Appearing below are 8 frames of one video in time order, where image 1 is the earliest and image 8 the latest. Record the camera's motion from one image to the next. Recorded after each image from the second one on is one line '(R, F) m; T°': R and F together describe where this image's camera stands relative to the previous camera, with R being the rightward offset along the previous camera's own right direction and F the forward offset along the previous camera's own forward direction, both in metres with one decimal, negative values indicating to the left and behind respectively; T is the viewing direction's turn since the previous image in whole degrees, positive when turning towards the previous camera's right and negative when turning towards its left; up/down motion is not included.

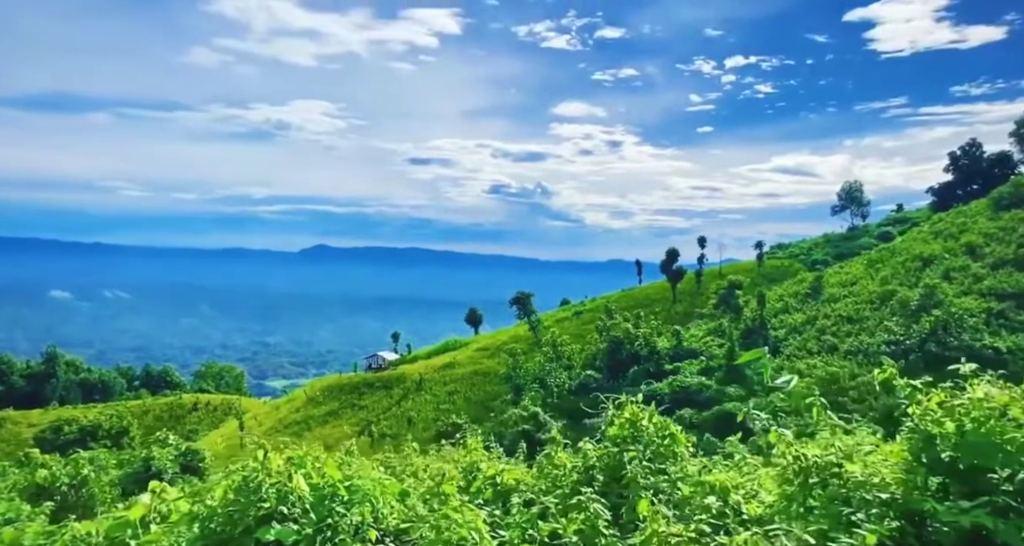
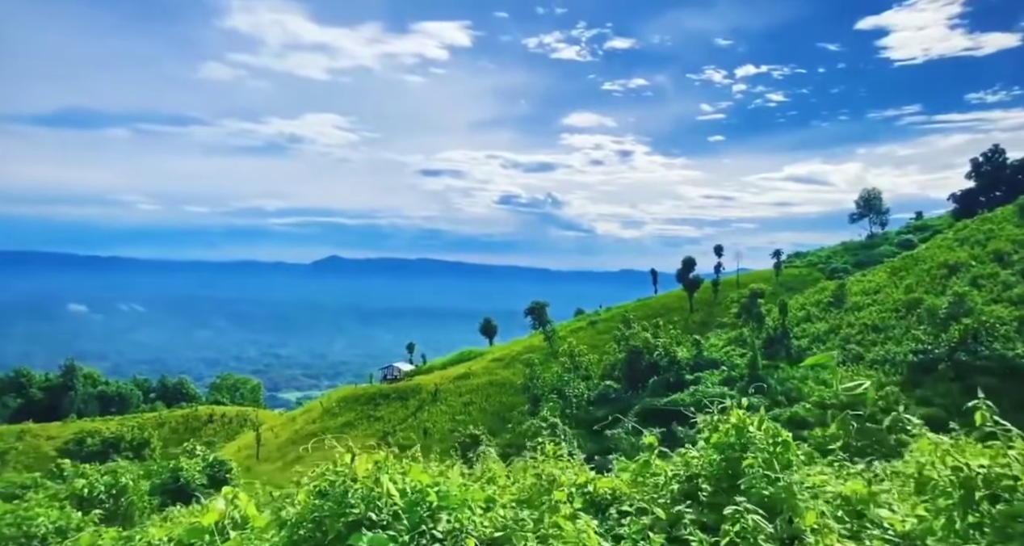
(-0.9, +0.2) m; 0°
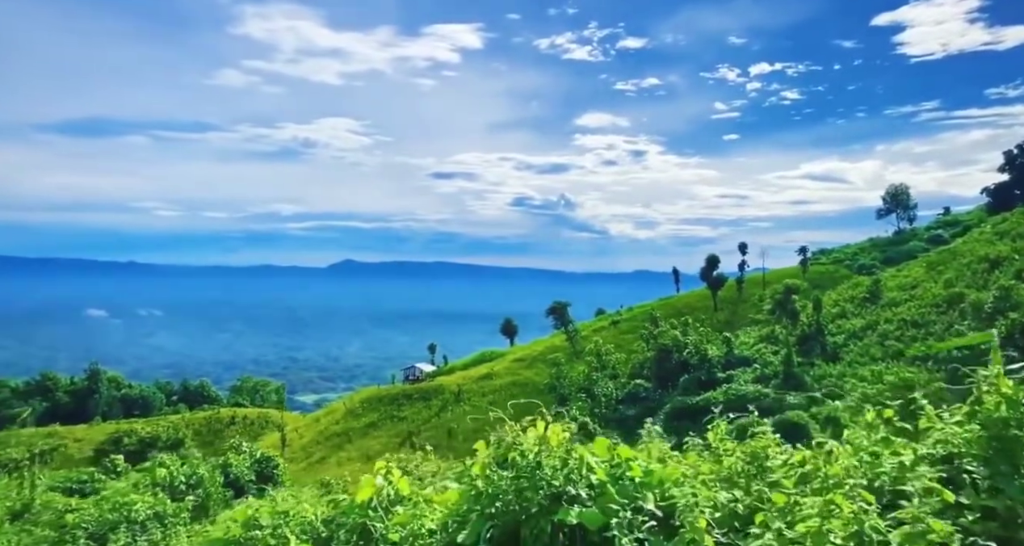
(-1.9, +0.3) m; 0°
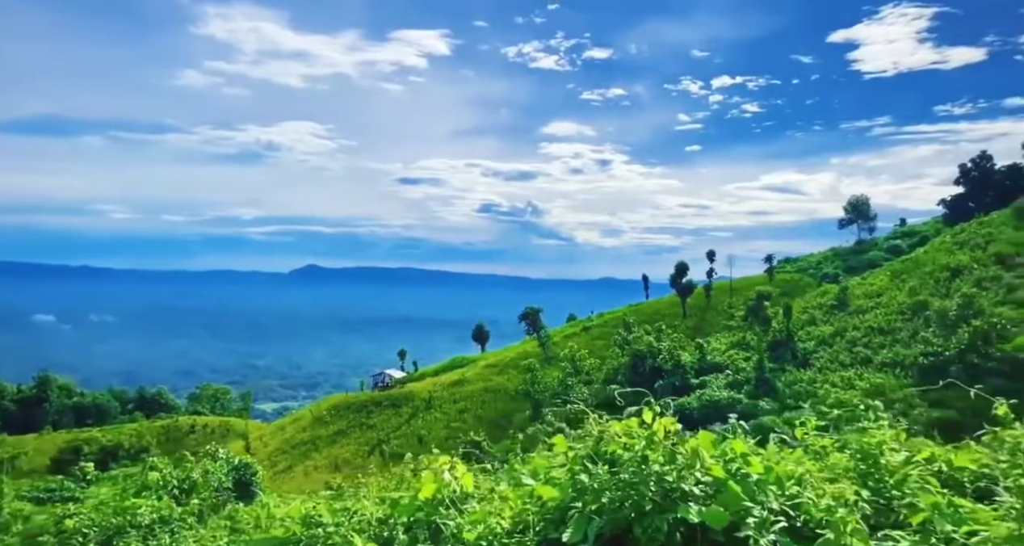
(-1.8, -0.2) m; +4°
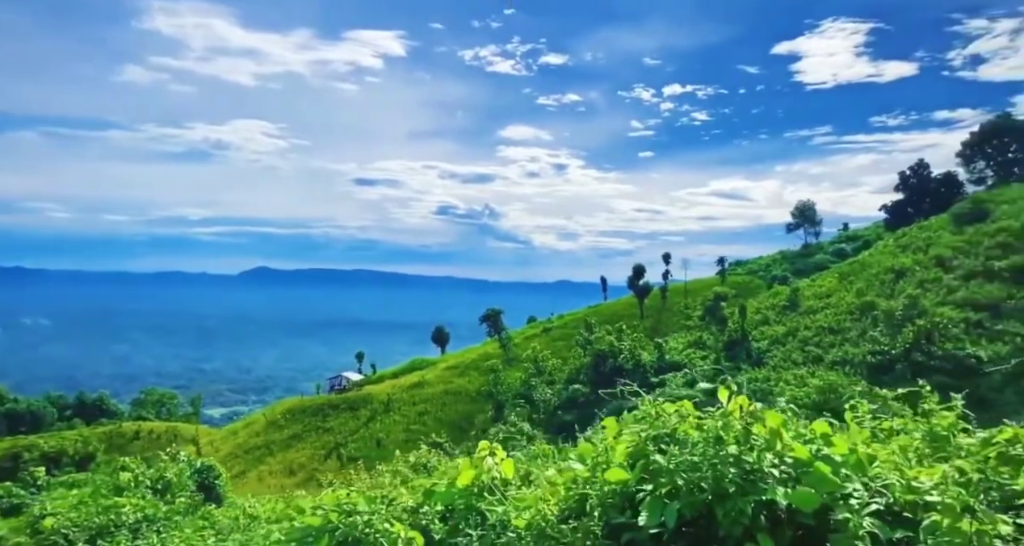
(-1.7, -0.4) m; +4°
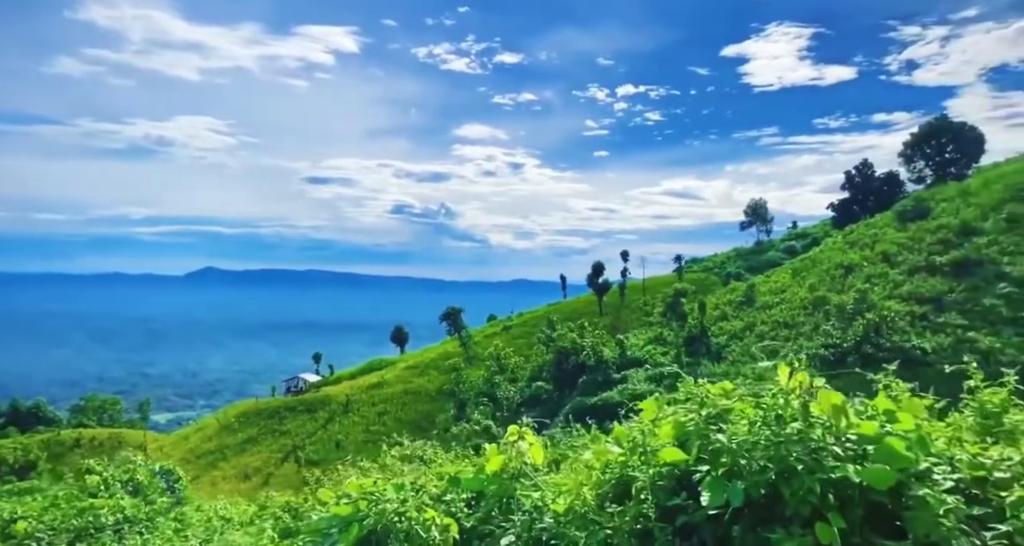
(-1.3, +0.2) m; +4°
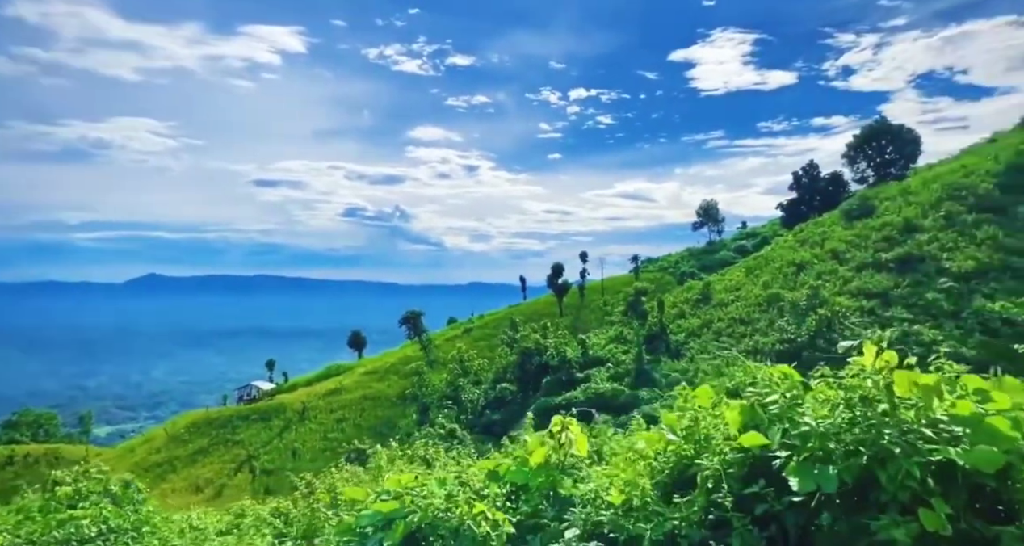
(-1.4, +0.3) m; +4°
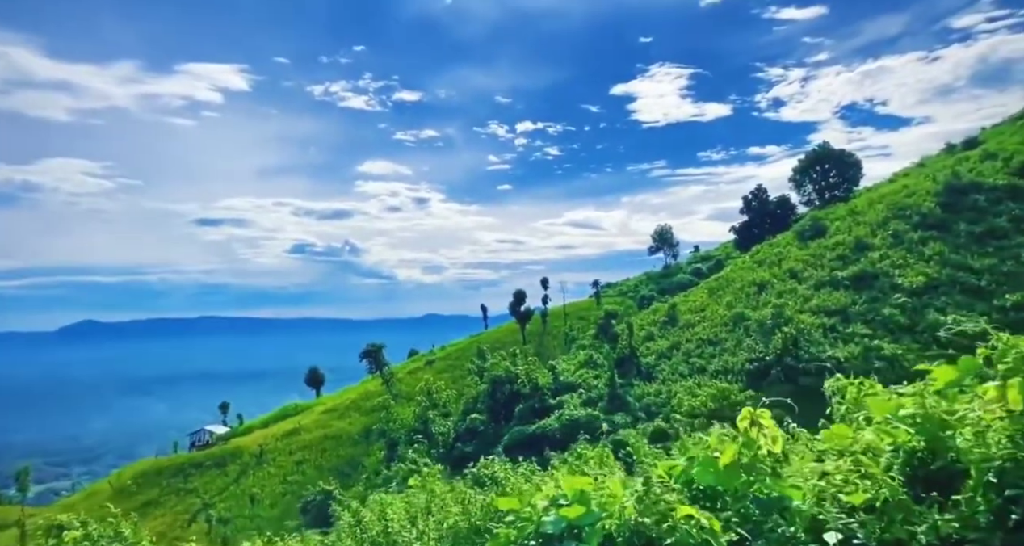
(-2.5, +1.2) m; +5°
